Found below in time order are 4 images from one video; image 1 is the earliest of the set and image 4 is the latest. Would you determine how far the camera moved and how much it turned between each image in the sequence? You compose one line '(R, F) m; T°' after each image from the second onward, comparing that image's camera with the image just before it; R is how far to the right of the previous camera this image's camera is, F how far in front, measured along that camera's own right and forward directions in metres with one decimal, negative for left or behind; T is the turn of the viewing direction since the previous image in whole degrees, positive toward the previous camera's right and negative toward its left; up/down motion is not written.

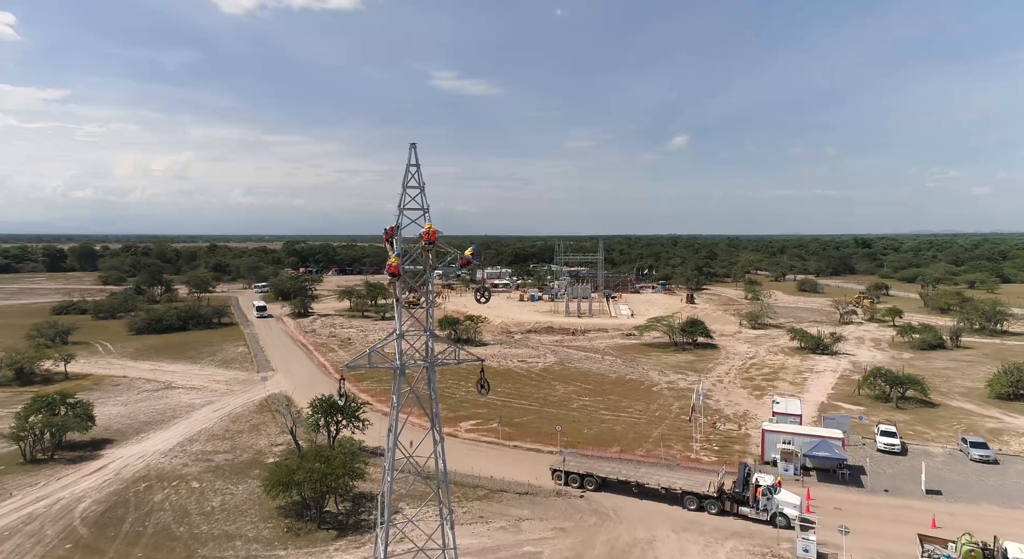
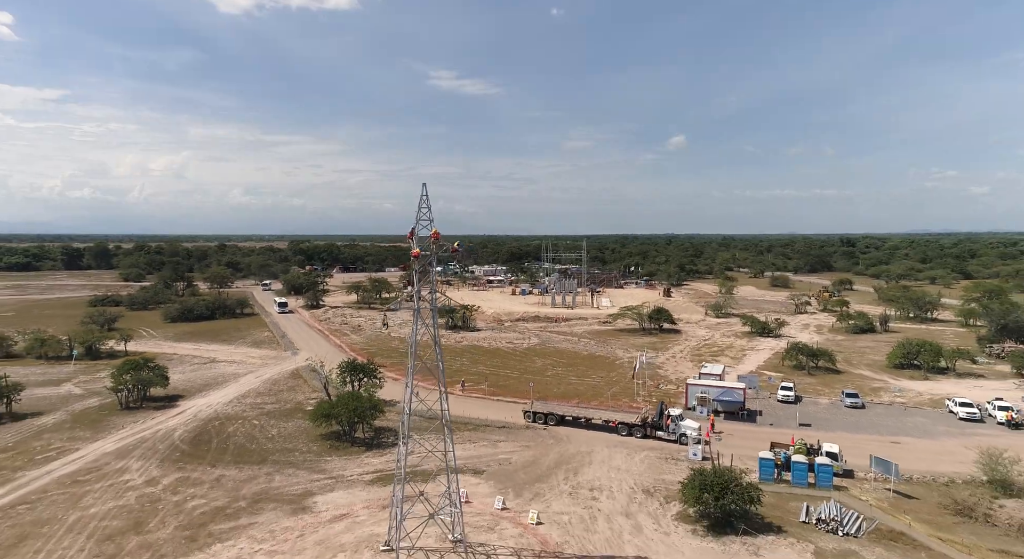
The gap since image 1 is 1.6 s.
(+0.7, -5.9) m; 0°
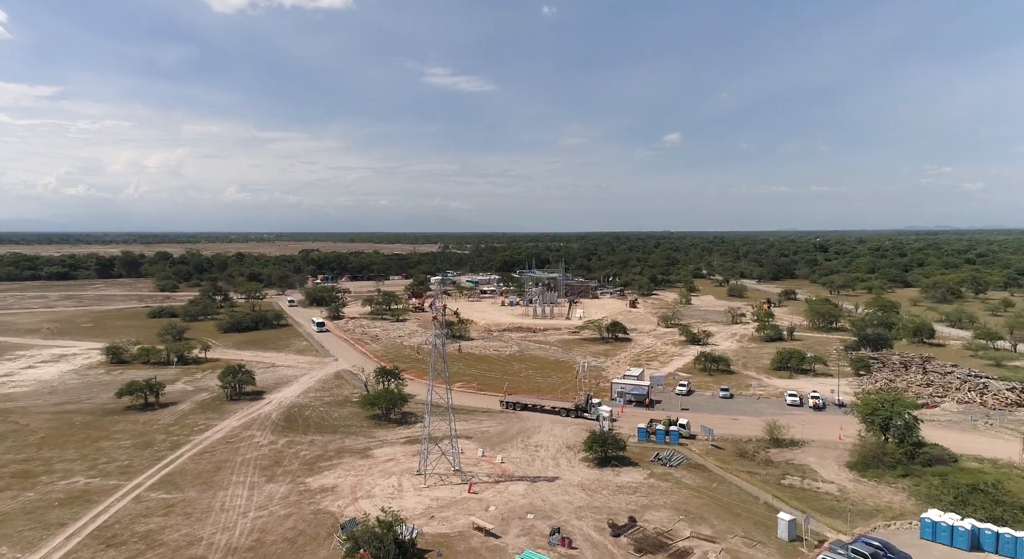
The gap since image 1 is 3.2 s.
(+1.0, -11.9) m; 0°
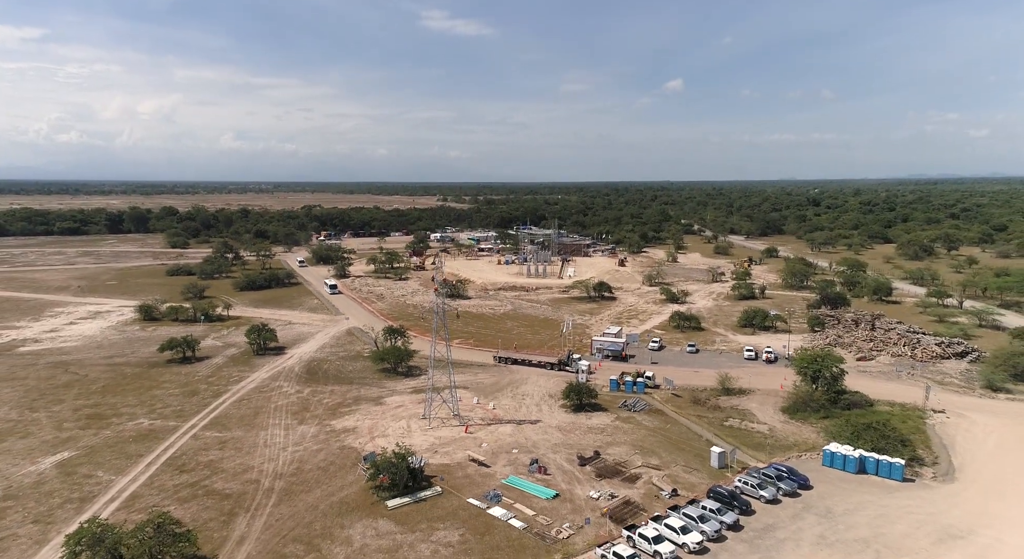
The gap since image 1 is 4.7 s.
(+0.5, -4.5) m; 0°
